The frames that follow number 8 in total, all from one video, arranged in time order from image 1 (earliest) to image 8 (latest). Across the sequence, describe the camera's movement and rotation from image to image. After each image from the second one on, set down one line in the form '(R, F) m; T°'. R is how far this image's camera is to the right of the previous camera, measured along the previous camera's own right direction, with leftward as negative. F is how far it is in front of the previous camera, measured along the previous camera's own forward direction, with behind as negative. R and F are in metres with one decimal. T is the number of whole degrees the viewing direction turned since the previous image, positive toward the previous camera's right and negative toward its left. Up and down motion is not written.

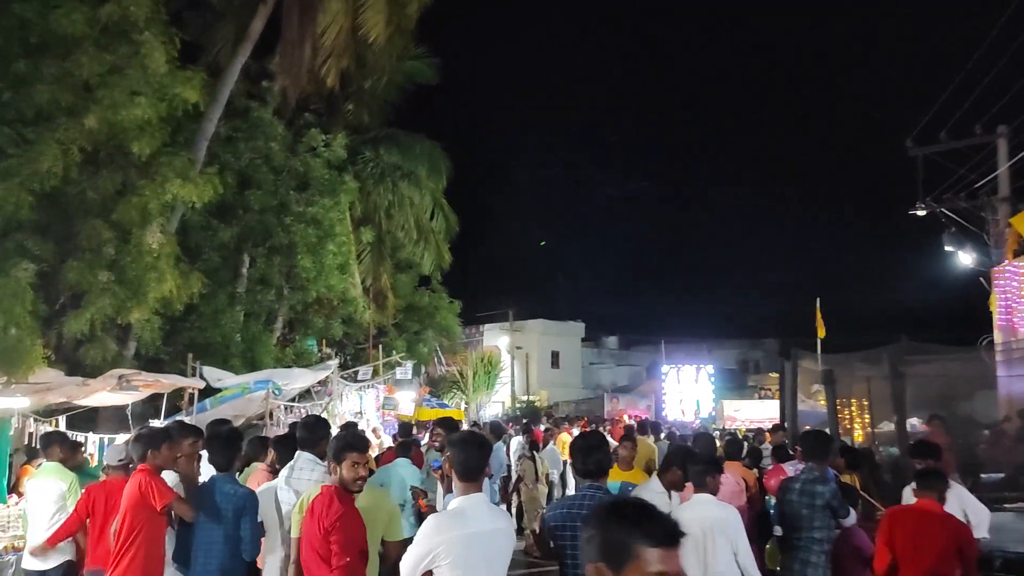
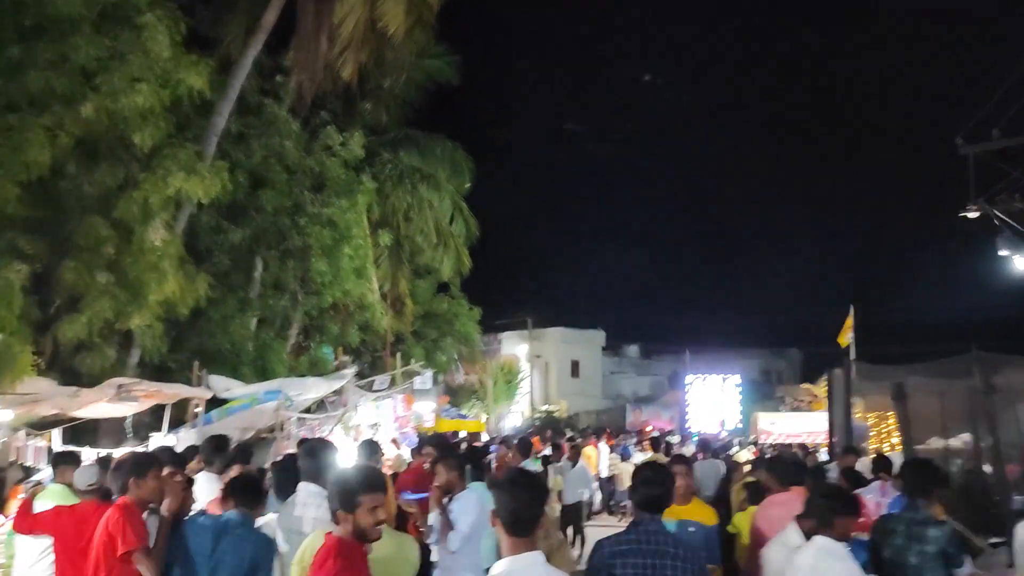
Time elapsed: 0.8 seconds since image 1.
(-0.2, +1.0) m; -1°
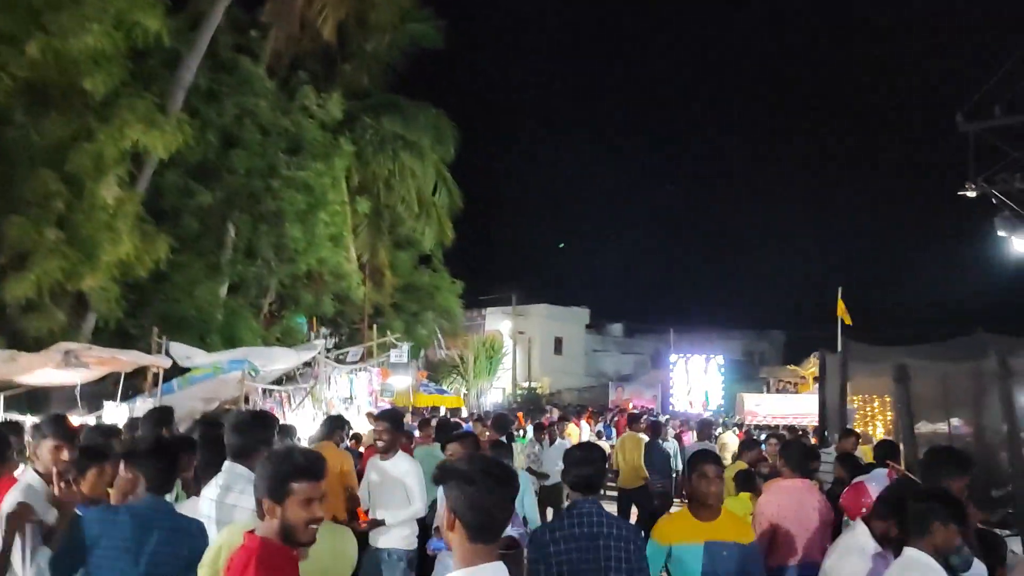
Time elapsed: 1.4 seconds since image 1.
(+0.1, +0.7) m; +1°
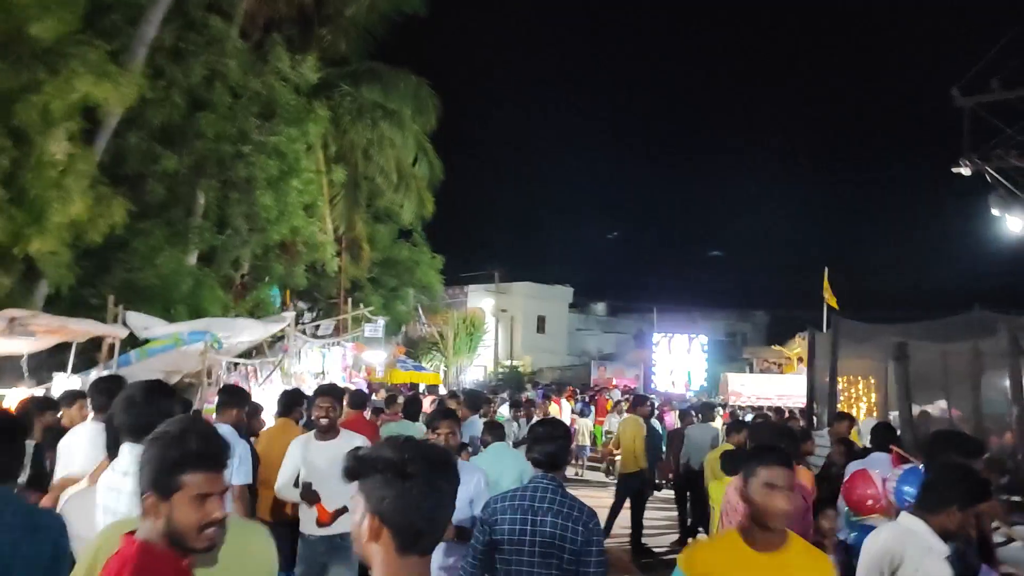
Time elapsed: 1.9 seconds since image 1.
(+0.1, +0.6) m; +1°
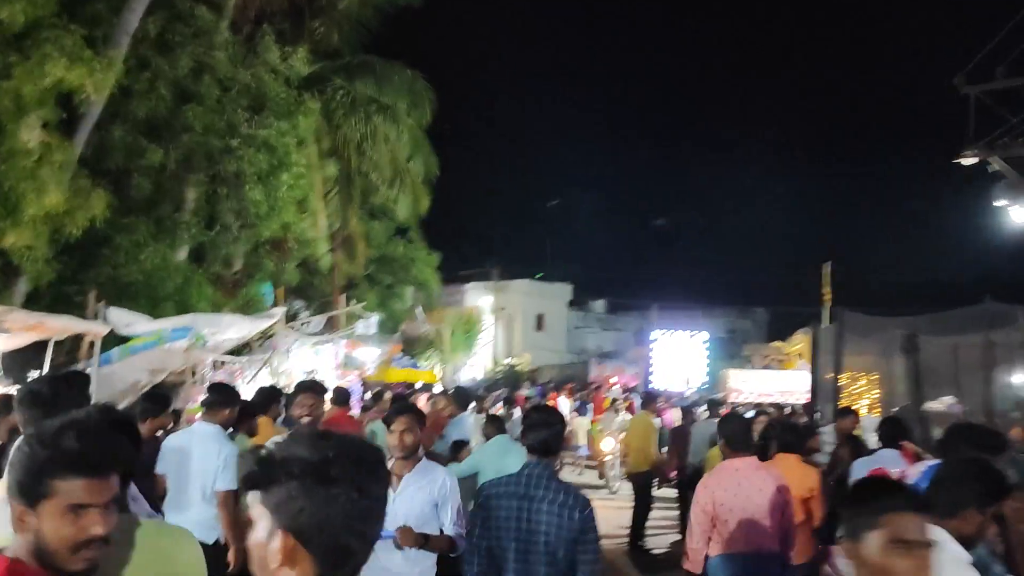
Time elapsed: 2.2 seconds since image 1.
(+0.1, +0.4) m; 0°
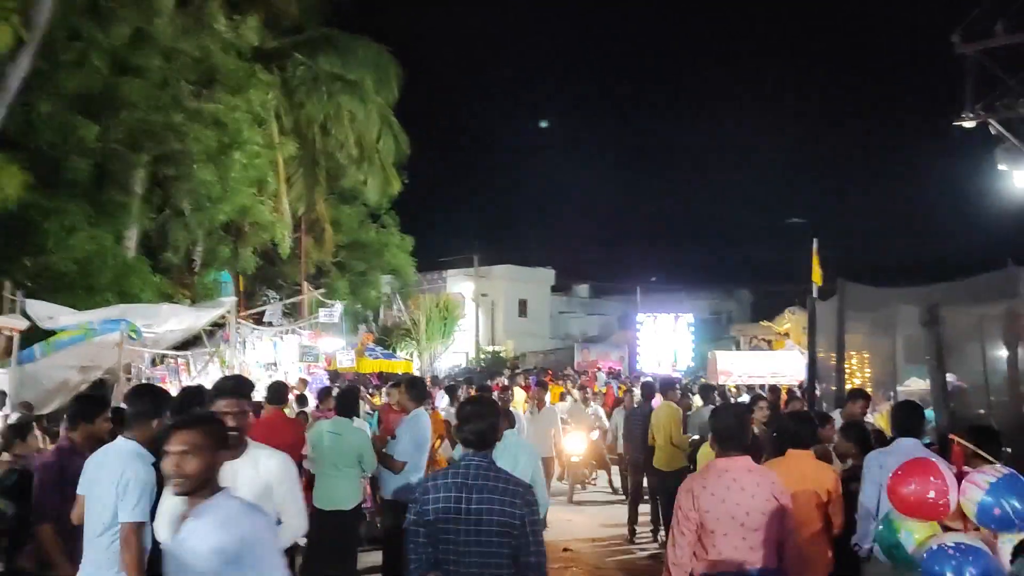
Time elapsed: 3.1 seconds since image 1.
(+0.2, +1.1) m; +1°
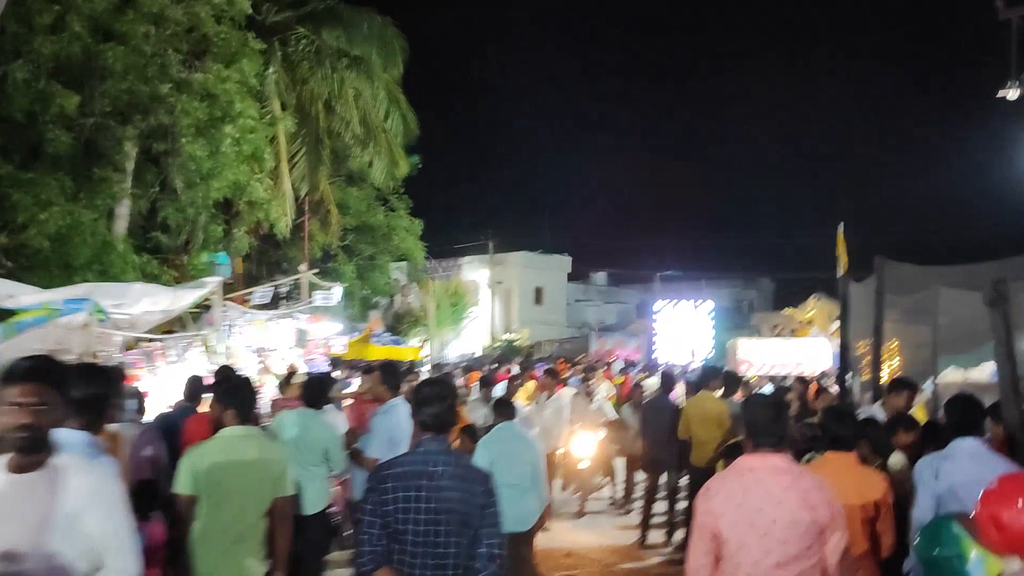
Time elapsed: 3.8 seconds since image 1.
(+0.2, +0.9) m; -1°
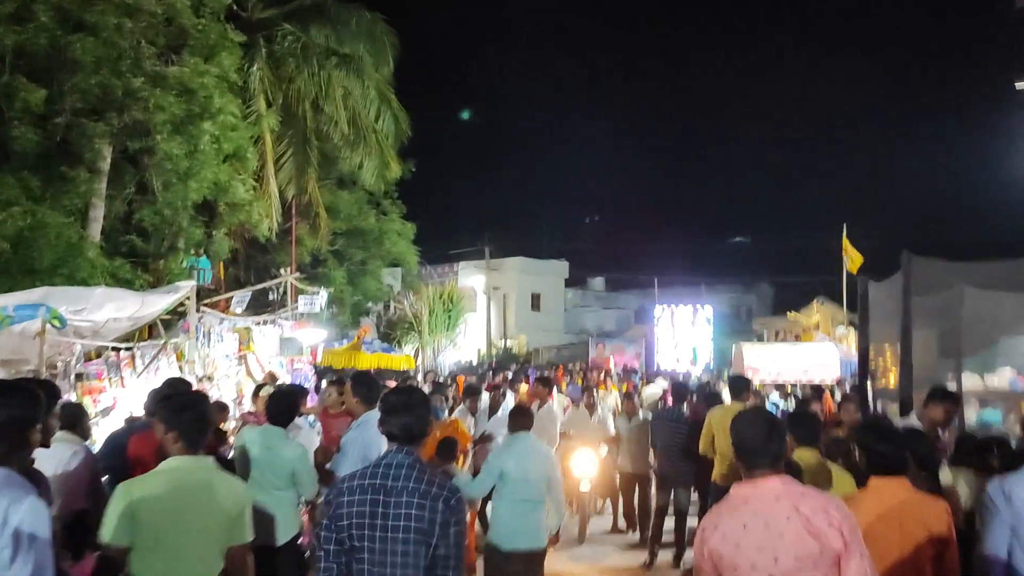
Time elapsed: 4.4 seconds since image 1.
(0.0, +0.7) m; 0°
